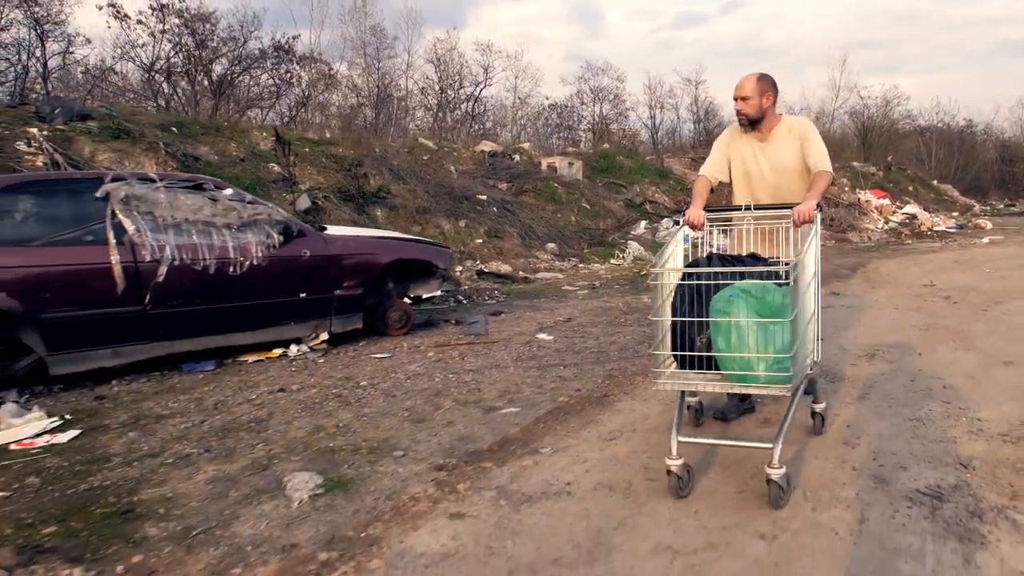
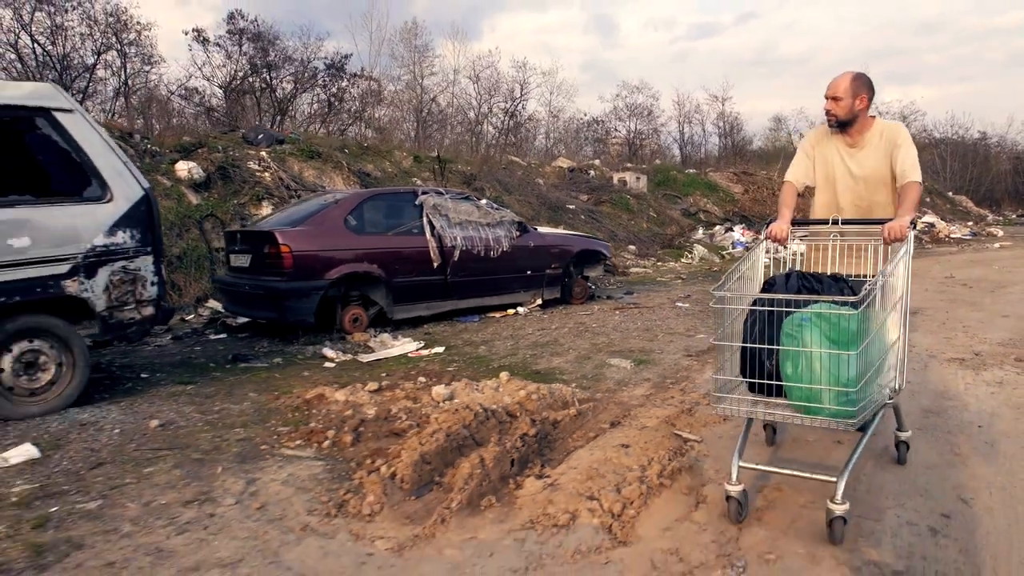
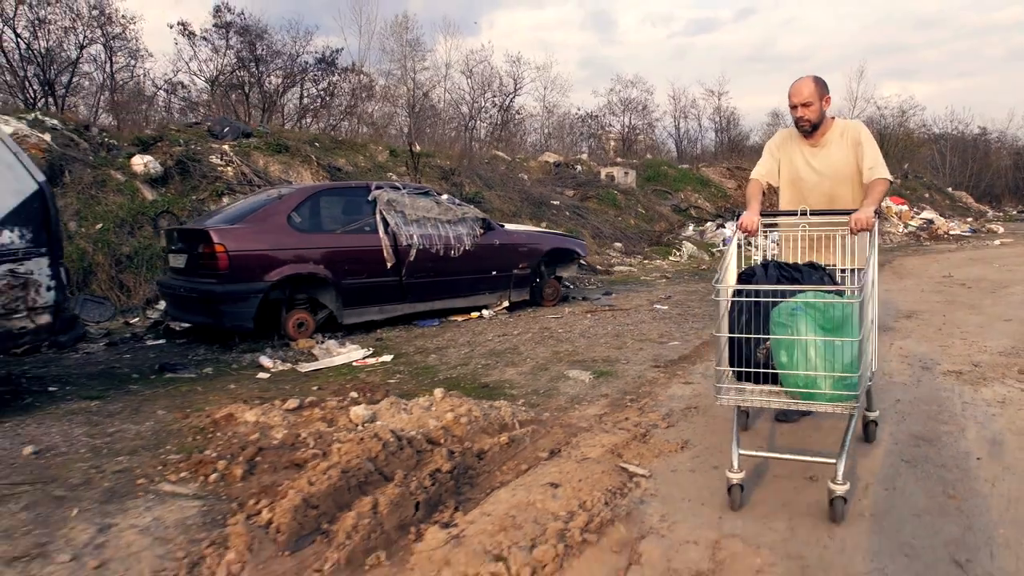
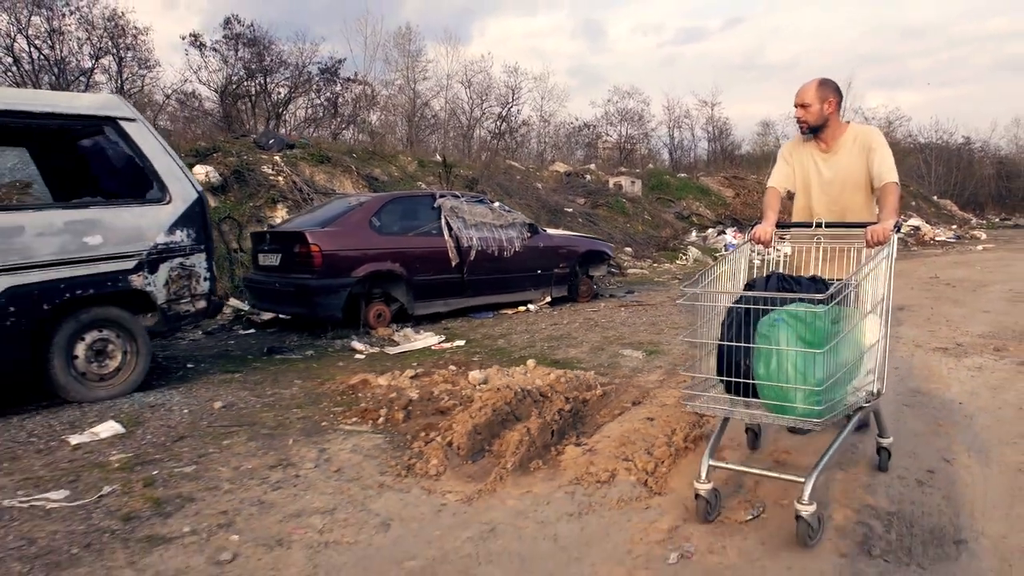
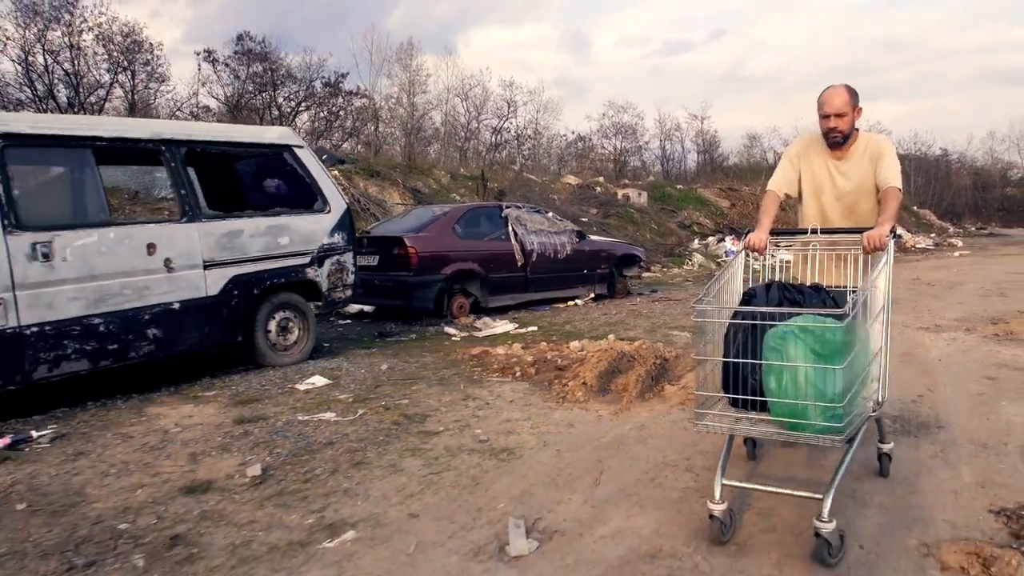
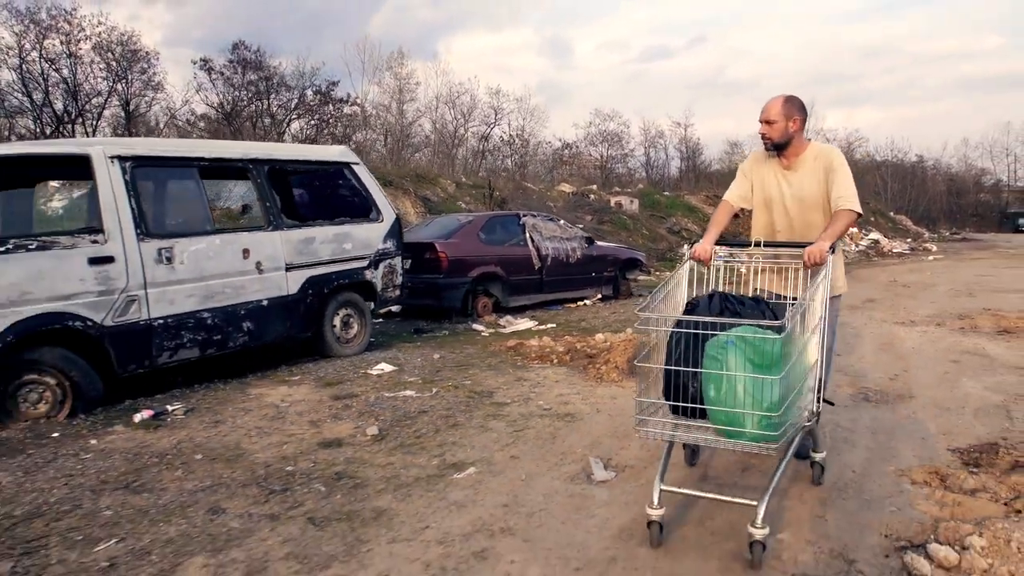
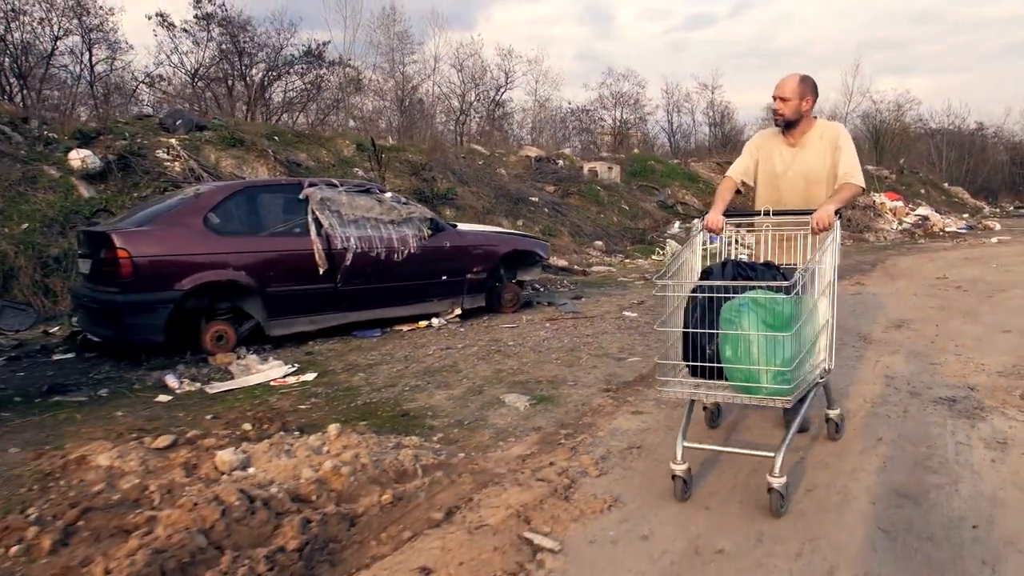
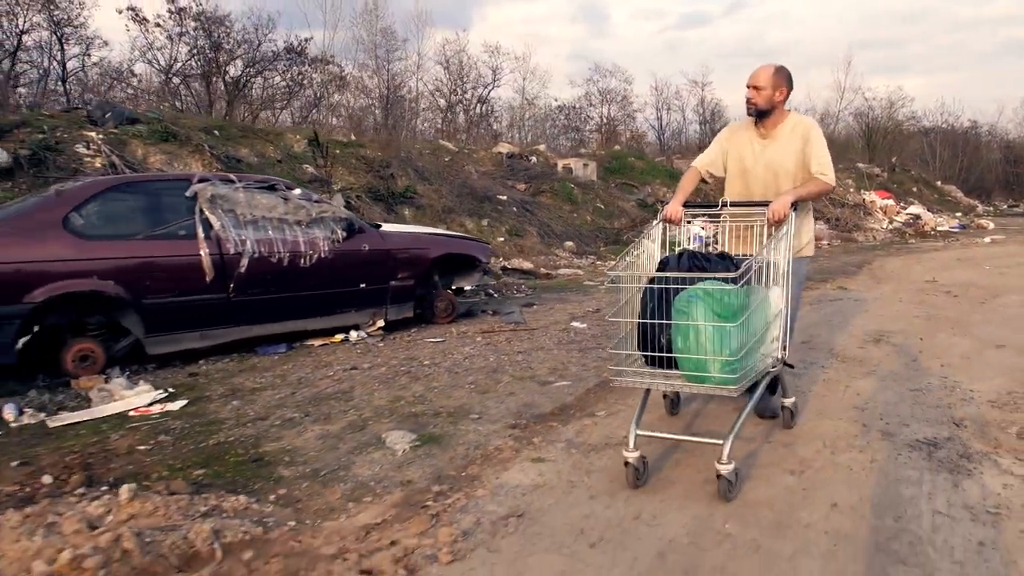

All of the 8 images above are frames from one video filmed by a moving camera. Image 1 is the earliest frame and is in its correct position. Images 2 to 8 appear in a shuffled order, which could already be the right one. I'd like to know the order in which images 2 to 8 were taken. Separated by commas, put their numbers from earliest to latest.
8, 7, 3, 2, 4, 5, 6
